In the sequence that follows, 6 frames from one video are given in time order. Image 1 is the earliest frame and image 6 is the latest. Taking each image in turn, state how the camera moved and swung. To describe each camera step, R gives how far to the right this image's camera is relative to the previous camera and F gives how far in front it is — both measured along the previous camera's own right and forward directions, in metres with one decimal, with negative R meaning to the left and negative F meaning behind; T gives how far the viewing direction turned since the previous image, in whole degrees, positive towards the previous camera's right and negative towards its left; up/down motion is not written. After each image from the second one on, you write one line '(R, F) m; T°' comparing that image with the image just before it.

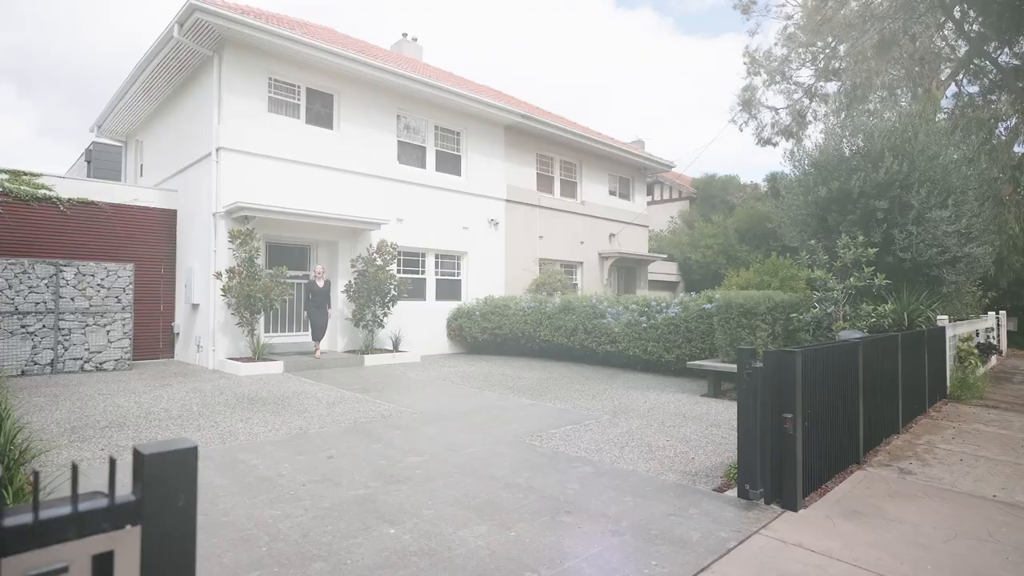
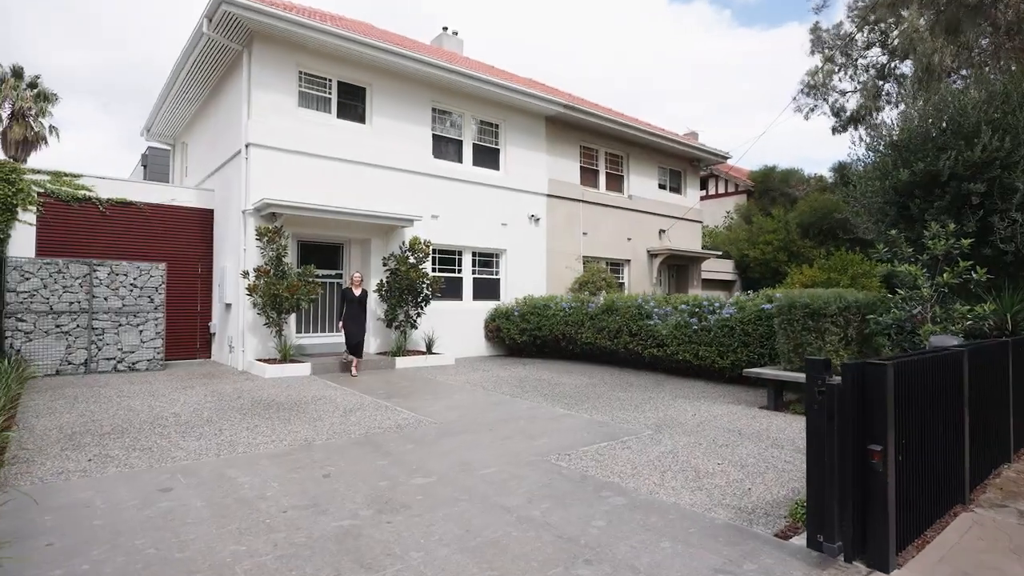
(+0.2, +0.7) m; -5°
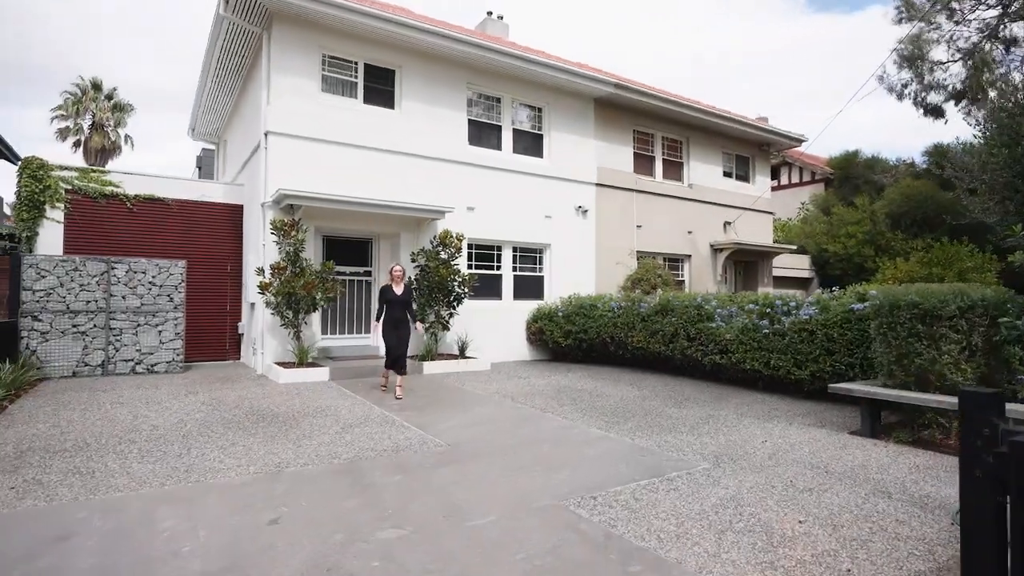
(+0.4, +1.2) m; -6°
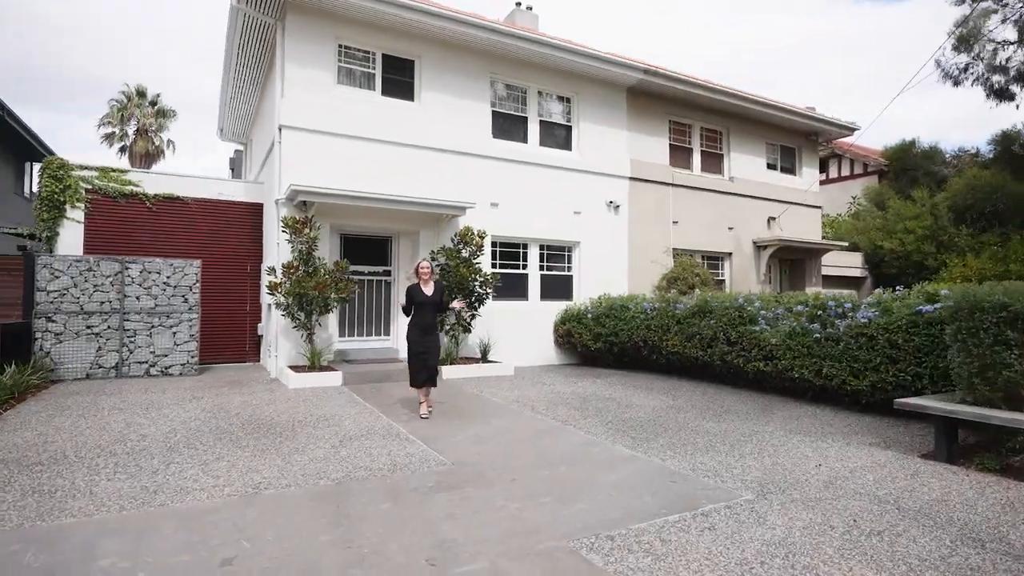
(+0.2, +0.6) m; -4°
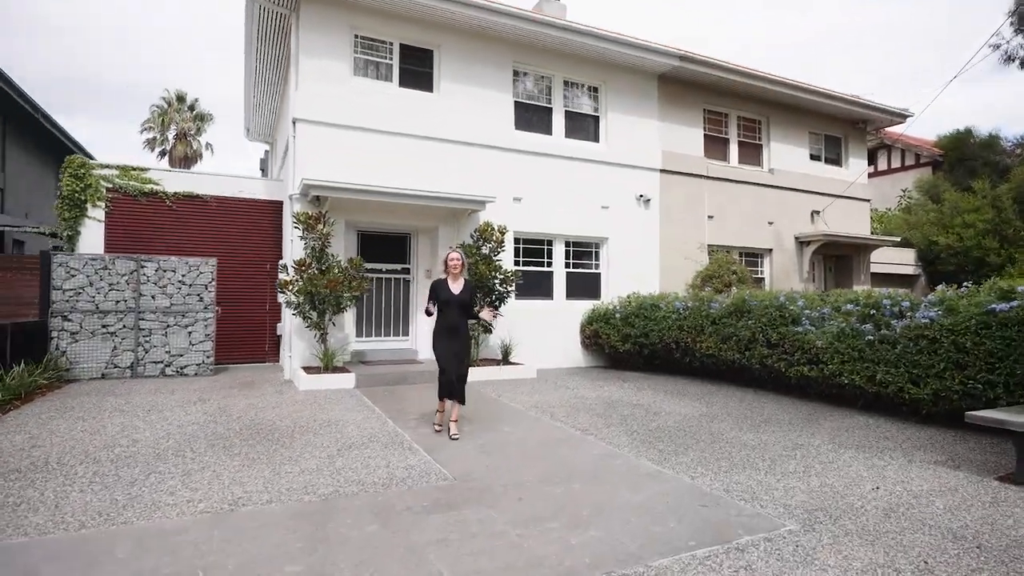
(+0.2, +0.5) m; -3°
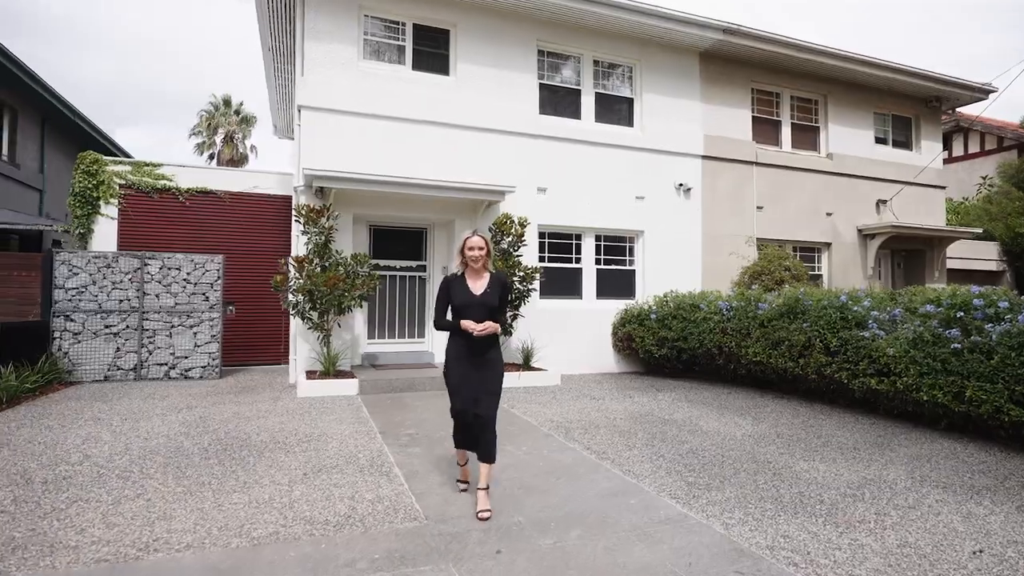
(+0.4, +0.8) m; -5°
